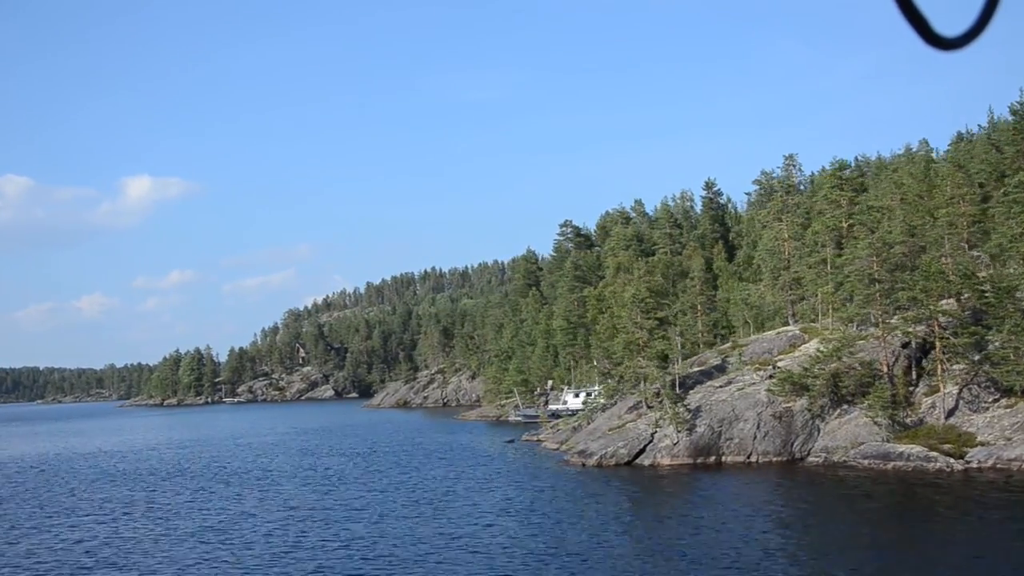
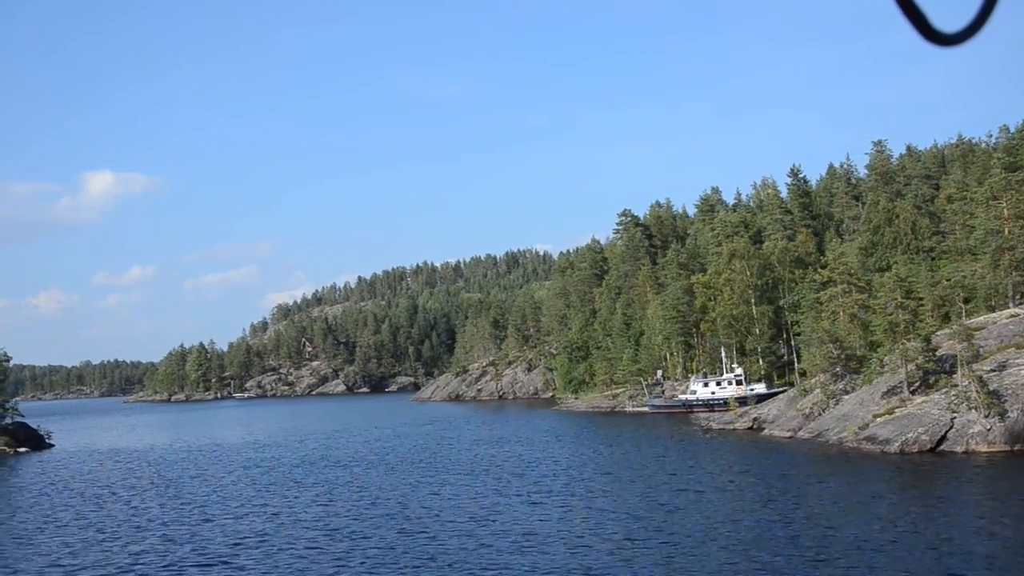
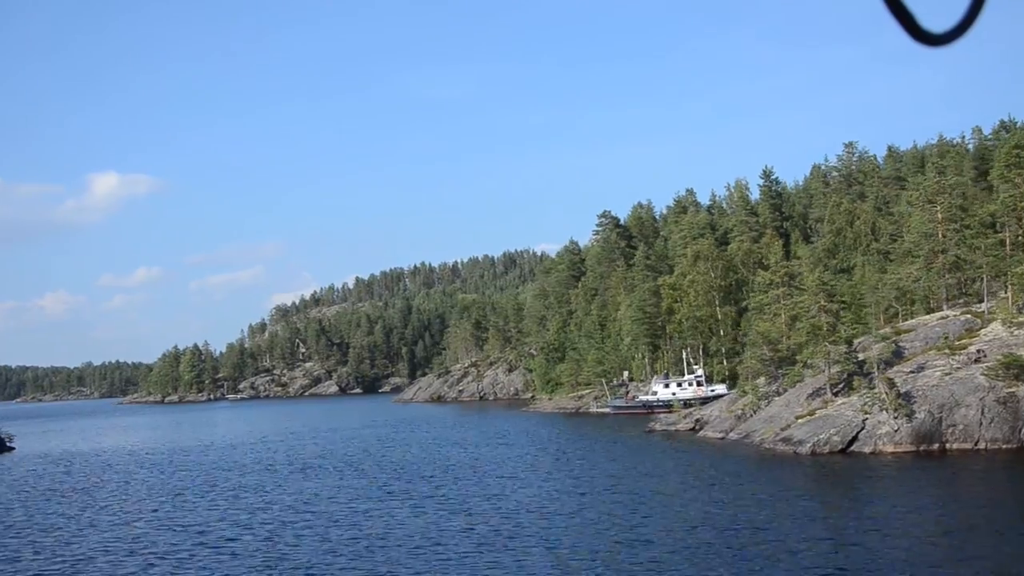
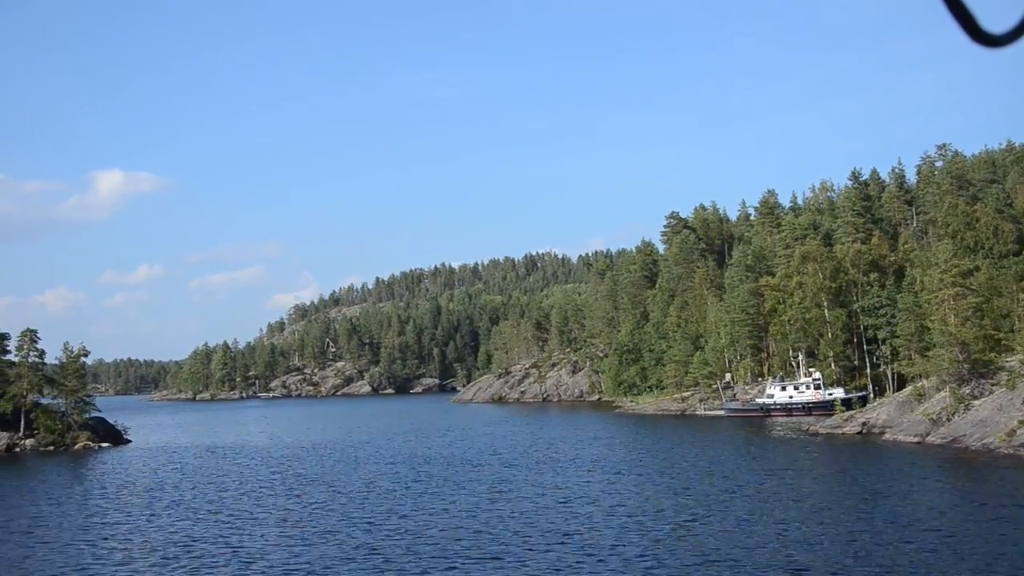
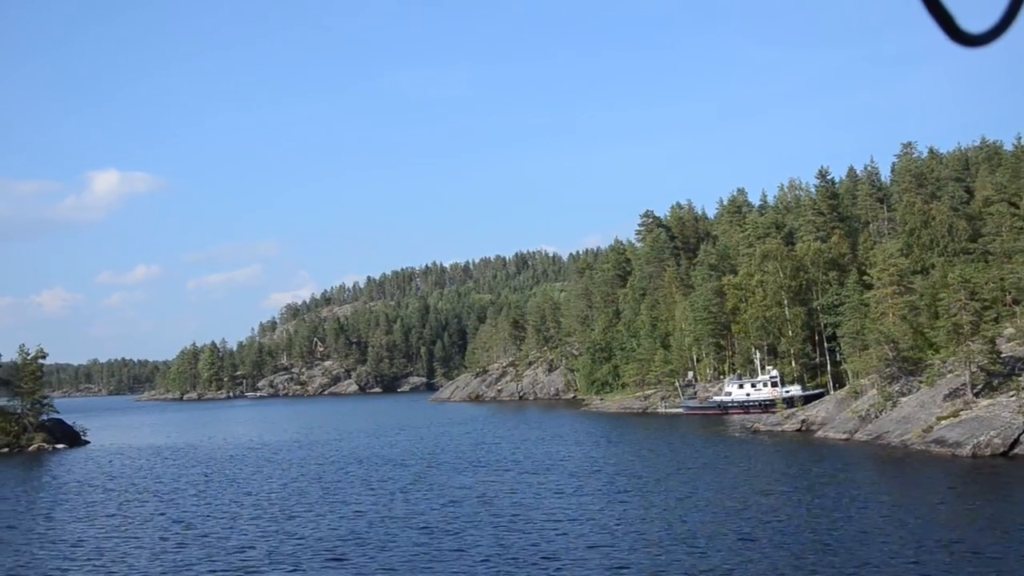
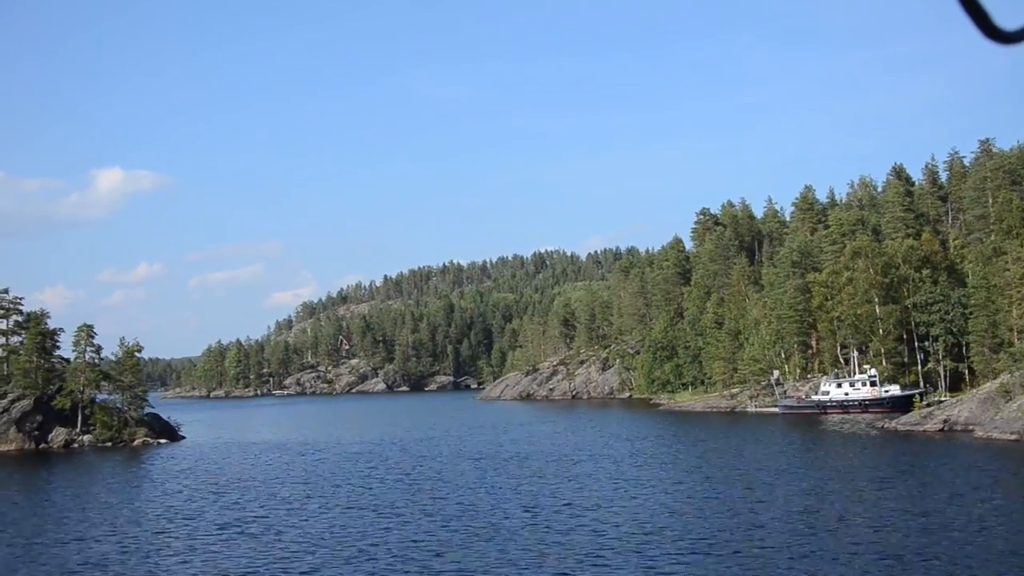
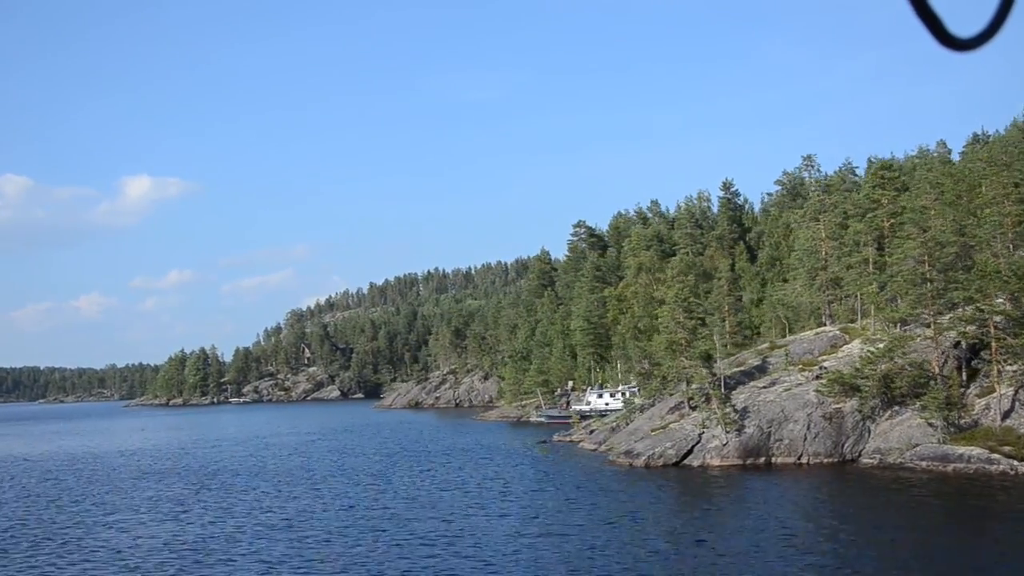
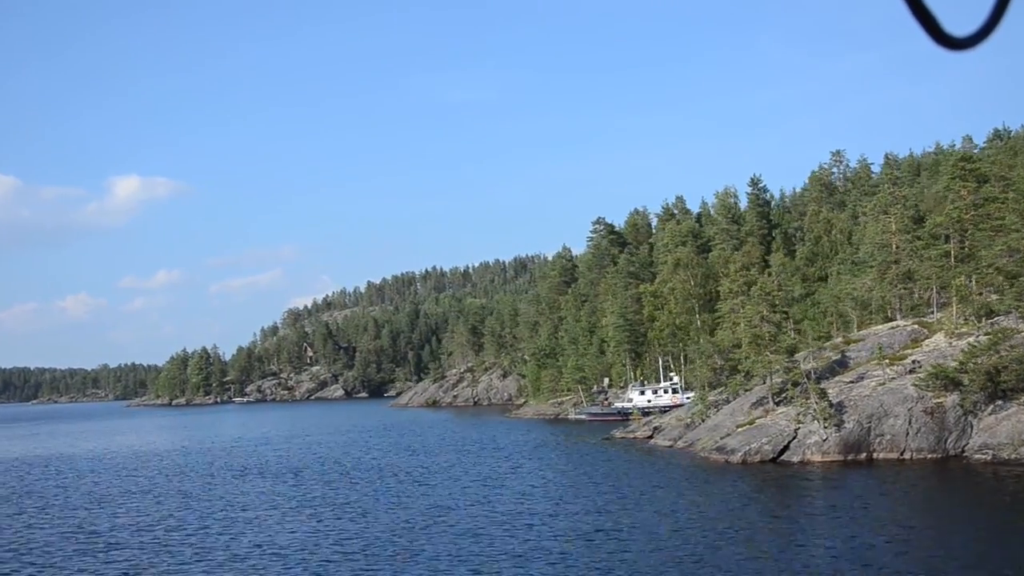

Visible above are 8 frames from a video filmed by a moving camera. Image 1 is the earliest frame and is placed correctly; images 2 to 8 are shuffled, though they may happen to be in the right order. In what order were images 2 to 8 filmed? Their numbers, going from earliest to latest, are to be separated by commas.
7, 8, 3, 2, 5, 4, 6
